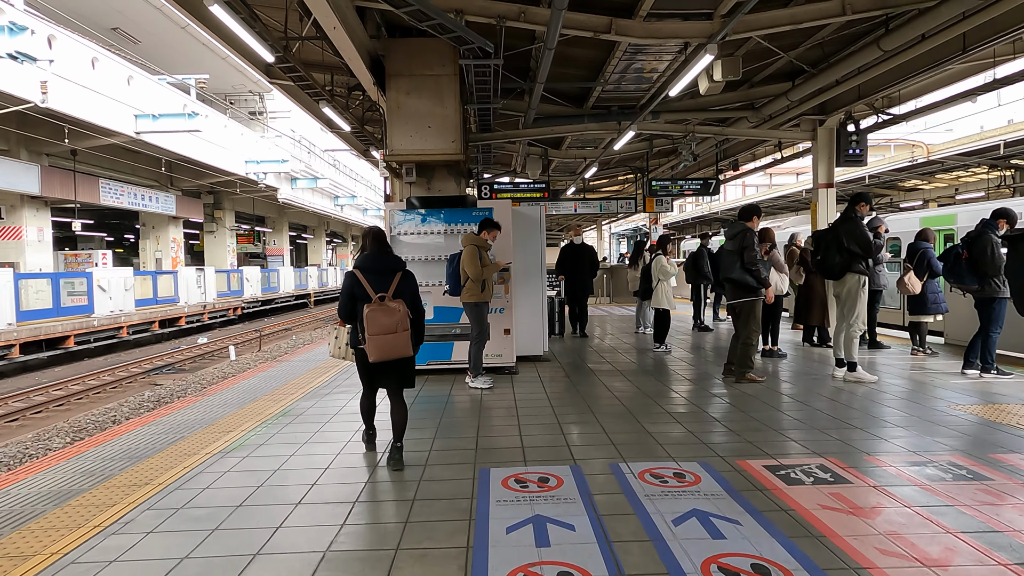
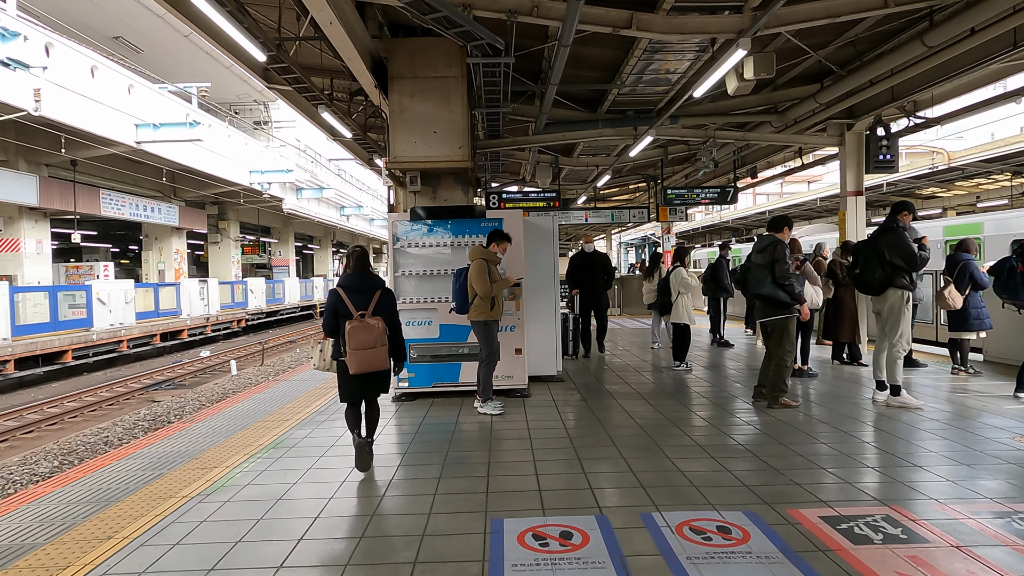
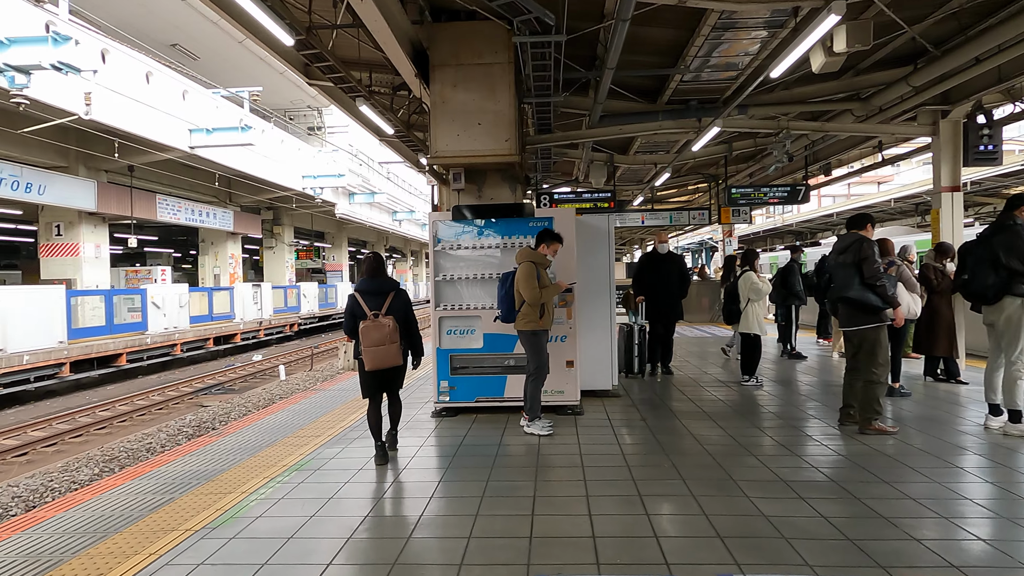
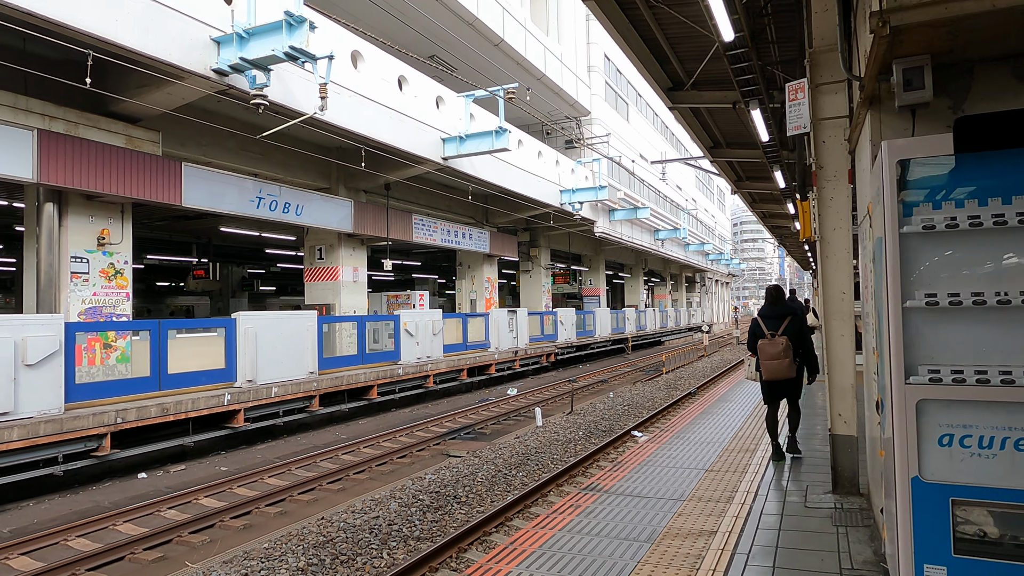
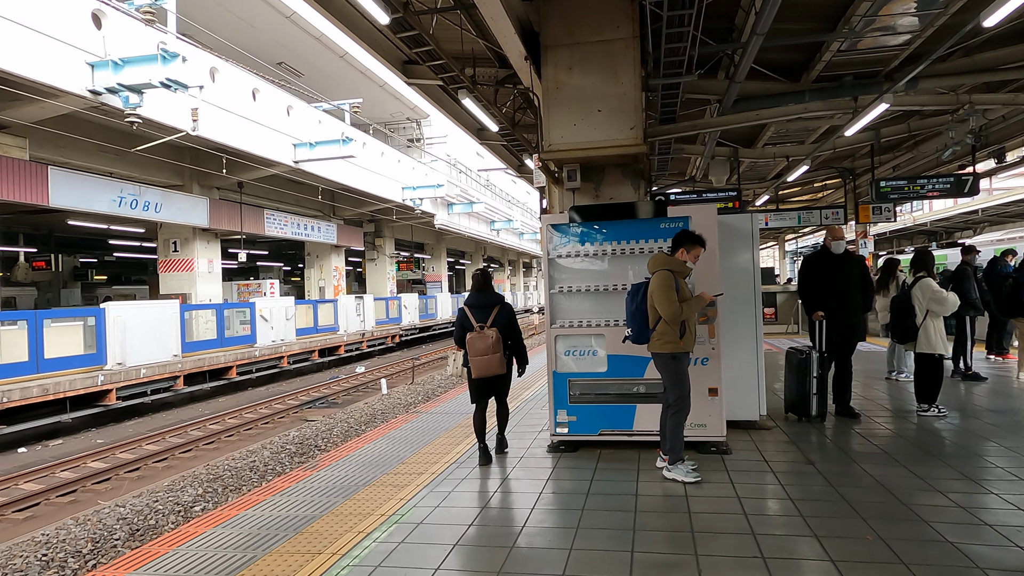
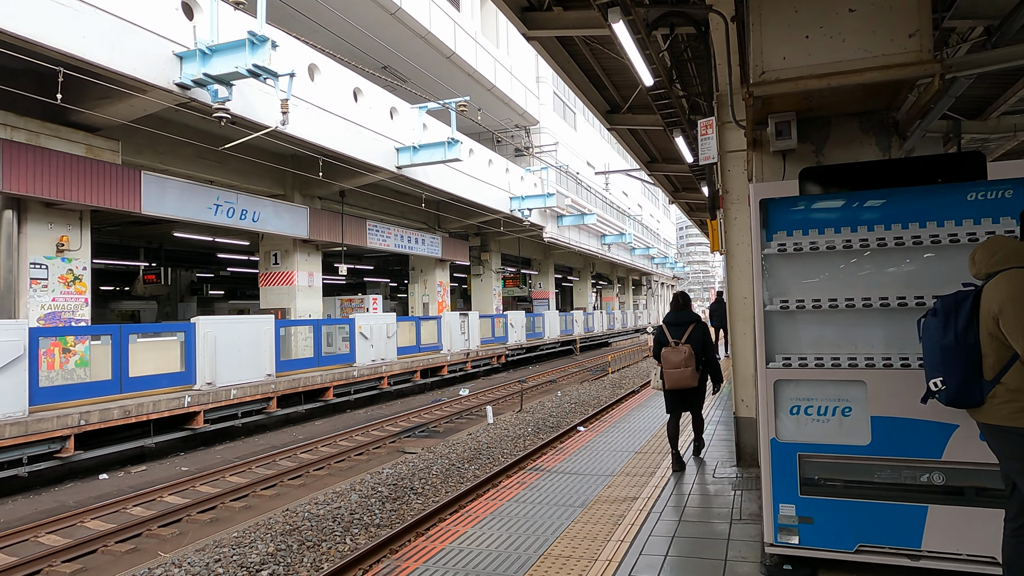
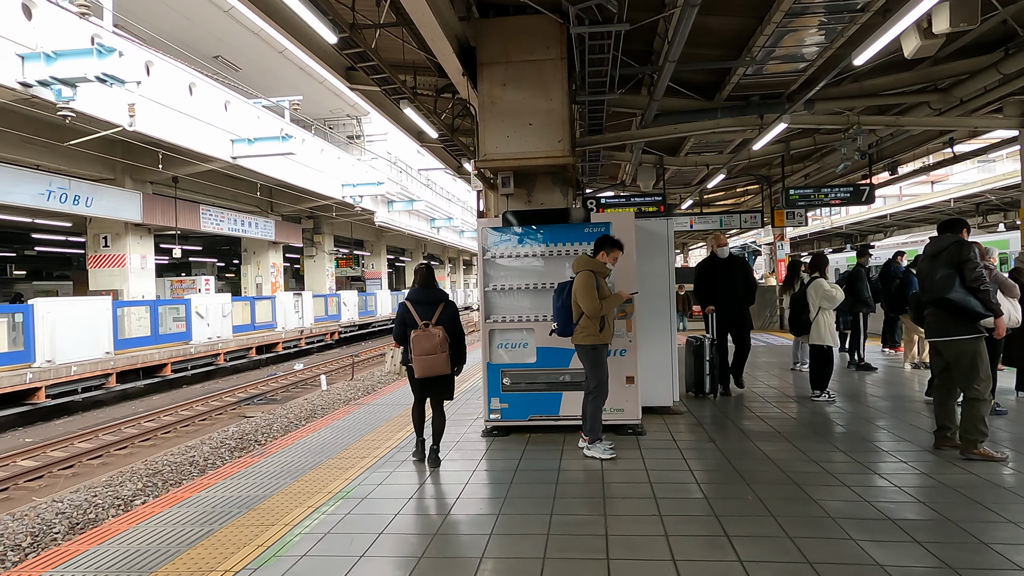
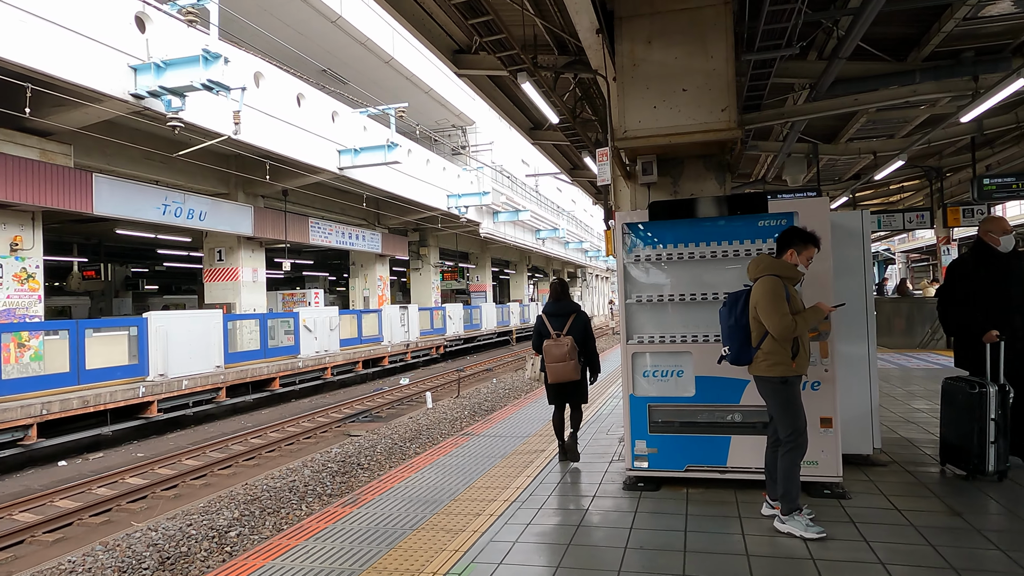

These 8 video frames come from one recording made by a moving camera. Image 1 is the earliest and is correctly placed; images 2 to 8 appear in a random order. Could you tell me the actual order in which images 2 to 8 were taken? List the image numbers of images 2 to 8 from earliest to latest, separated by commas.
2, 3, 7, 5, 8, 6, 4
